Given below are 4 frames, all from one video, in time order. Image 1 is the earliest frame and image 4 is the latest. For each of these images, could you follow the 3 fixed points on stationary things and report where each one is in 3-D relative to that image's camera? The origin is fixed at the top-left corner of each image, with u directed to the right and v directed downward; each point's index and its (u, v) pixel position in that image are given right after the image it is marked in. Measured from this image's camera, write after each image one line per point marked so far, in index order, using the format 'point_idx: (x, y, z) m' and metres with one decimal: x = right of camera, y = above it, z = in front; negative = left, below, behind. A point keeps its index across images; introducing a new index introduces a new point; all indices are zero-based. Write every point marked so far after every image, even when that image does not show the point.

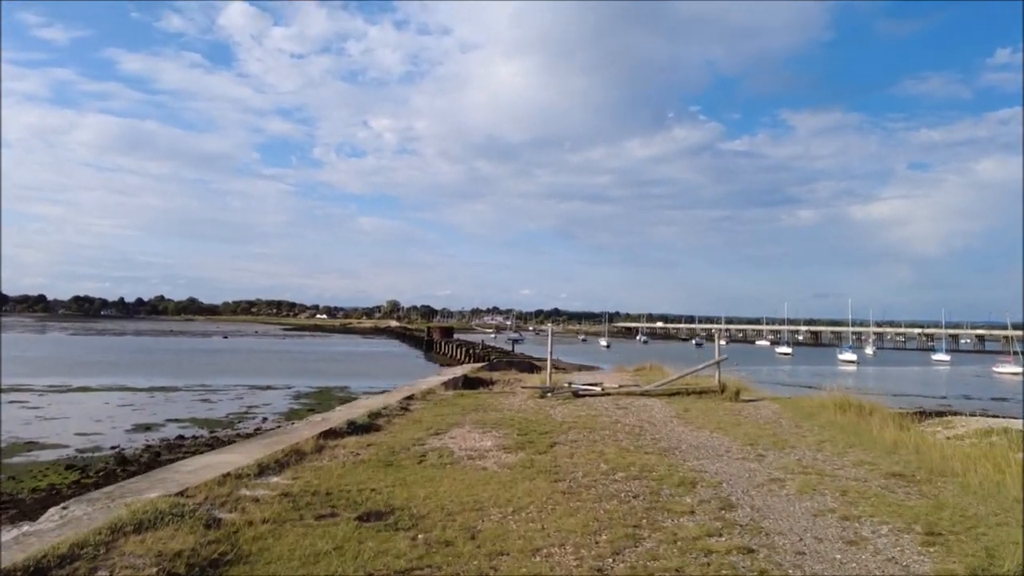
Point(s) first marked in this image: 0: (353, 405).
0: (-3.0, -2.3, +14.4) m
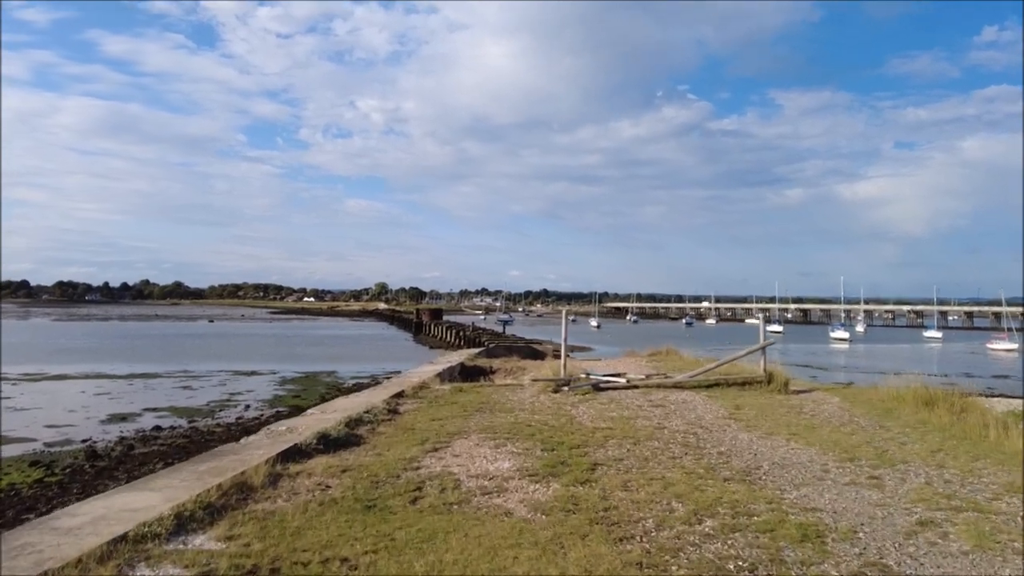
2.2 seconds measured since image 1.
0: (-2.8, -1.9, +11.7) m
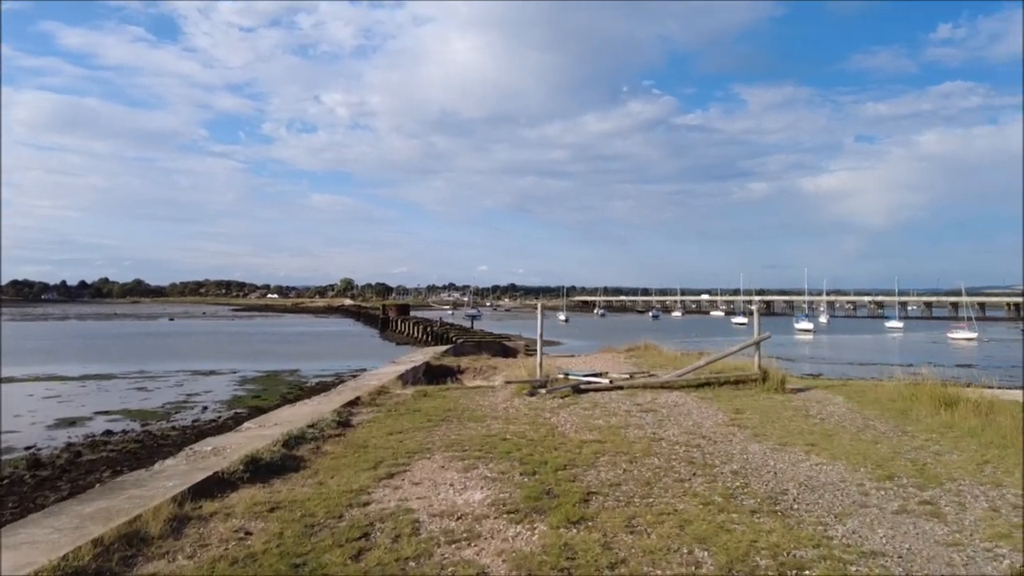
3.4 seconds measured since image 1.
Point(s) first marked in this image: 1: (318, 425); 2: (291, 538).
0: (-3.2, -1.8, +10.1) m
1: (-2.4, -1.7, +9.4) m
2: (-1.6, -1.8, +5.3) m
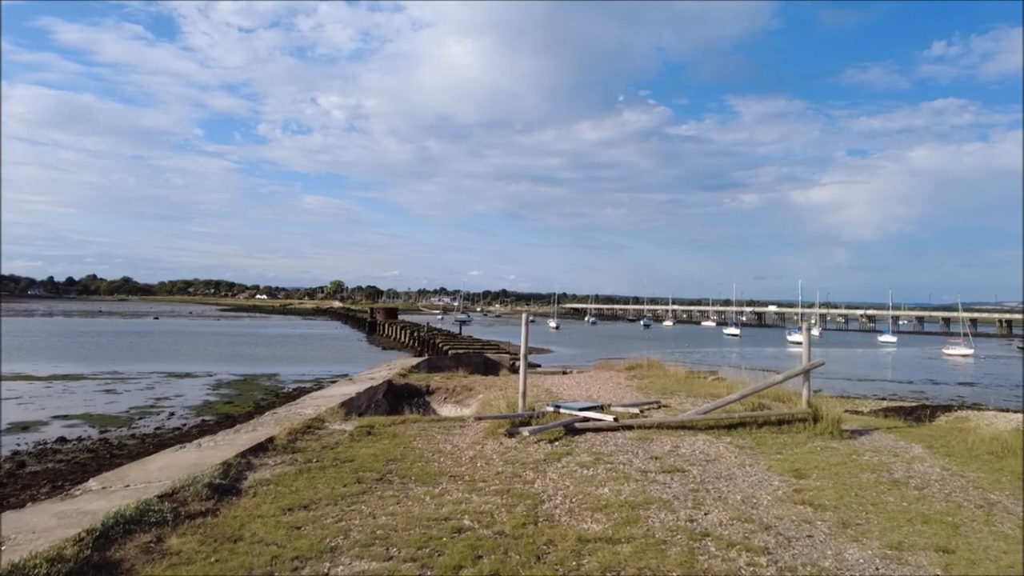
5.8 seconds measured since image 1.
0: (-3.5, -1.7, +6.9) m
1: (-2.7, -1.7, +6.2) m
2: (-1.8, -1.7, +2.2) m
